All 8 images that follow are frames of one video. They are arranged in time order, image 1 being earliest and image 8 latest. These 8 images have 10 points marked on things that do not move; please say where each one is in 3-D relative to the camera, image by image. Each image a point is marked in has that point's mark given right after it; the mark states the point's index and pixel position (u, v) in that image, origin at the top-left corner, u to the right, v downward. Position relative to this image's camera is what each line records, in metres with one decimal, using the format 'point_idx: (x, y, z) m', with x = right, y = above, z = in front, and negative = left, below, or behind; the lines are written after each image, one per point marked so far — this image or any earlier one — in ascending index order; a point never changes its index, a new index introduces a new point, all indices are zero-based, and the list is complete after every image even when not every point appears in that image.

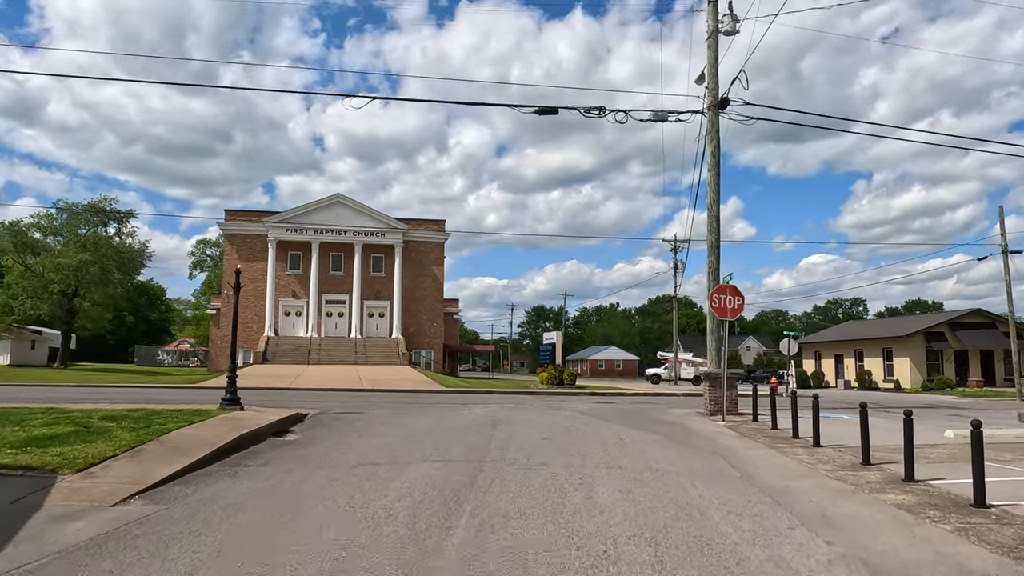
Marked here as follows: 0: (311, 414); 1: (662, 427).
0: (-4.5, -2.9, +16.3) m
1: (+3.1, -2.9, +15.1) m
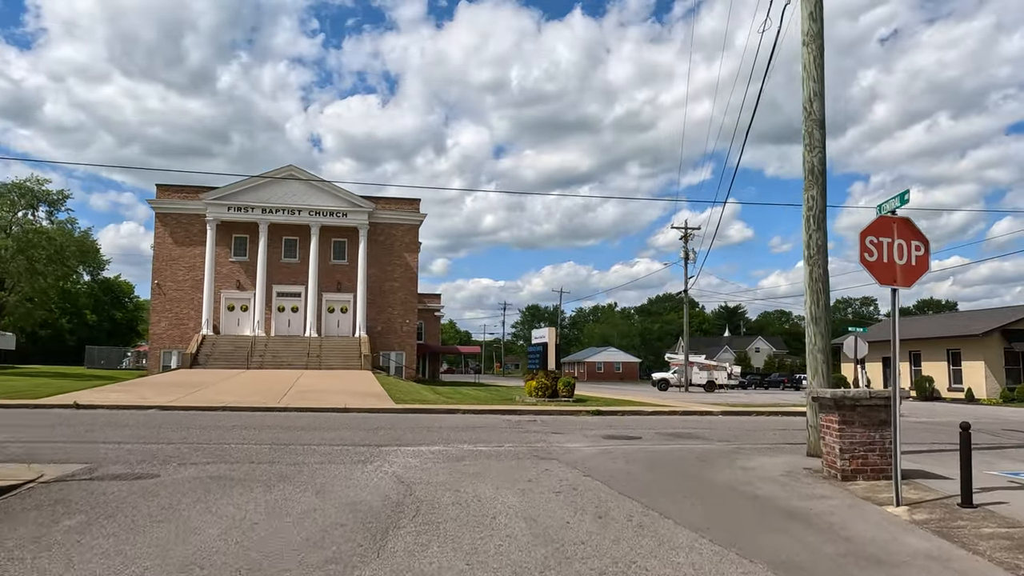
0: (-5.2, -2.1, +7.7) m
1: (+2.4, -2.2, +6.5) m
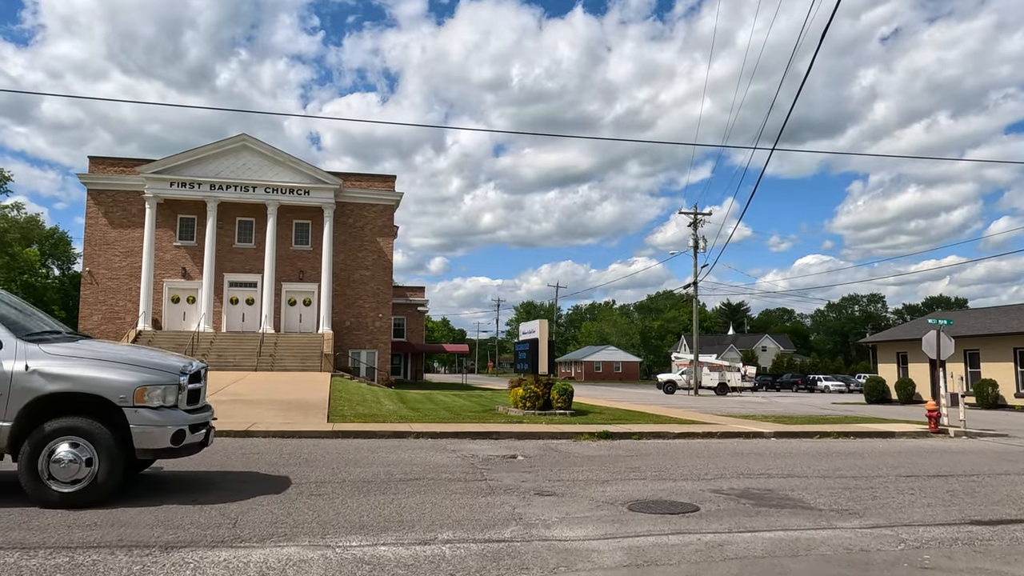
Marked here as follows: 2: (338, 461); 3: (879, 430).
0: (-5.8, -1.6, +1.5) m
1: (+1.9, -1.7, +0.3) m
2: (-2.4, -2.5, +10.2) m
3: (+9.2, -3.6, +18.2) m
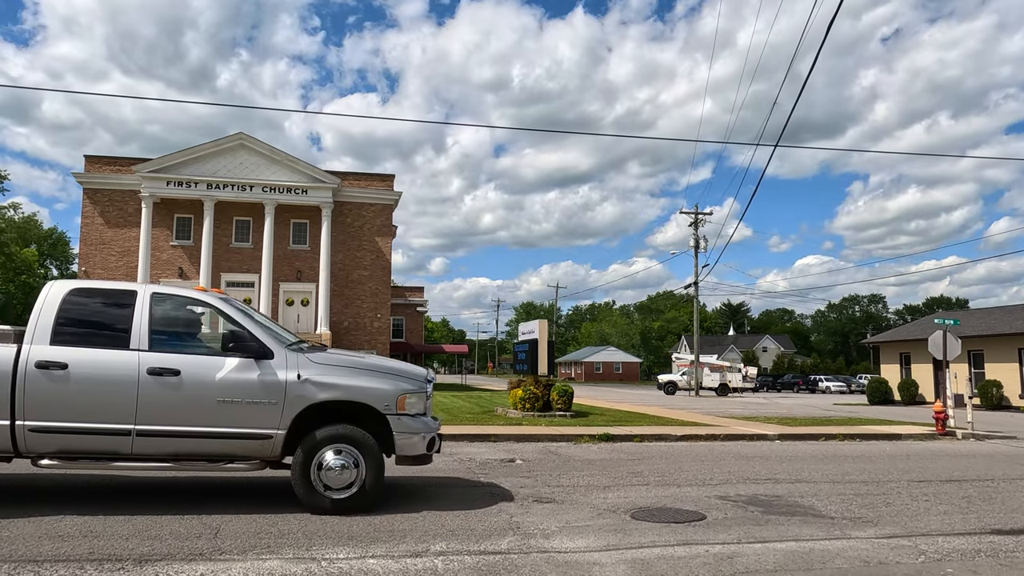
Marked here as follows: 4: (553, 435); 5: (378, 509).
0: (-5.8, -1.6, +1.2) m
1: (+1.9, -1.6, 0.0) m
2: (-2.4, -2.4, +9.8) m
3: (+9.2, -3.6, +17.8) m
4: (+0.9, -3.1, +15.2) m
5: (-1.3, -2.2, +7.2) m
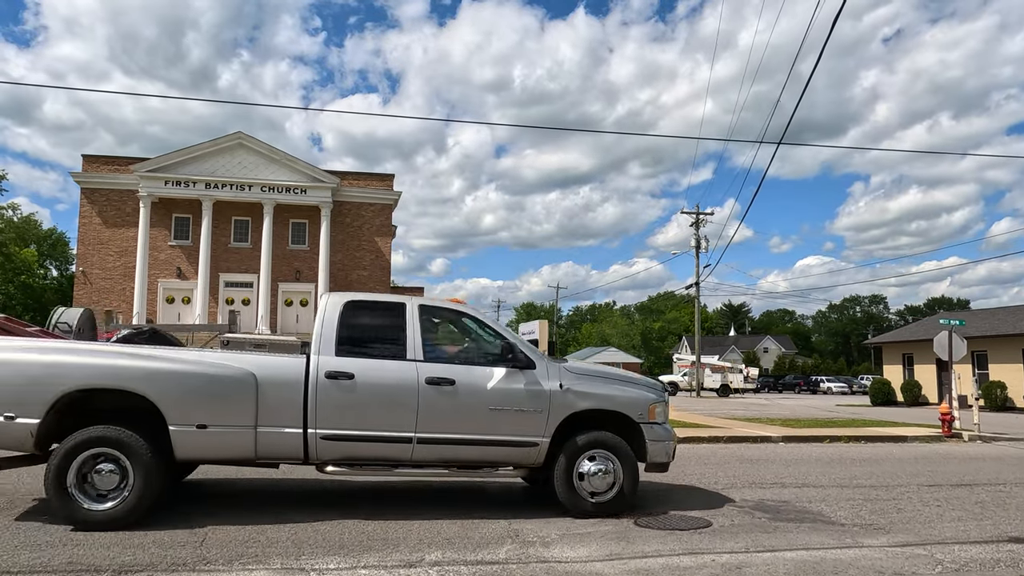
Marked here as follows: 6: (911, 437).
0: (-5.8, -1.5, +1.0) m
1: (+1.8, -1.6, -0.3) m
2: (-2.5, -2.4, +9.6) m
3: (+9.2, -3.6, +17.5) m
4: (+0.9, -3.1, +14.9) m
5: (-1.4, -2.2, +7.0) m
6: (+9.6, -3.6, +17.5) m
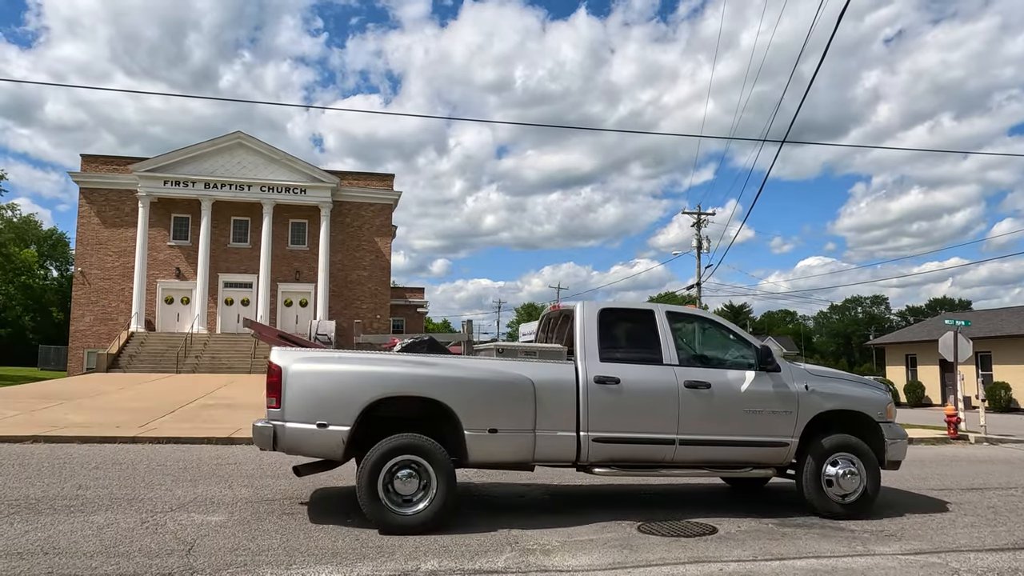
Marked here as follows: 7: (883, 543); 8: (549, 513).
0: (-5.8, -1.5, +0.7) m
1: (+1.8, -1.6, -0.5) m
2: (-2.5, -2.4, +9.4) m
3: (+9.2, -3.6, +17.3) m
4: (+0.9, -3.1, +14.7) m
5: (-1.4, -2.2, +6.8) m
6: (+9.6, -3.6, +17.2) m
7: (+3.3, -2.3, +6.5) m
8: (+0.4, -2.3, +7.3) m
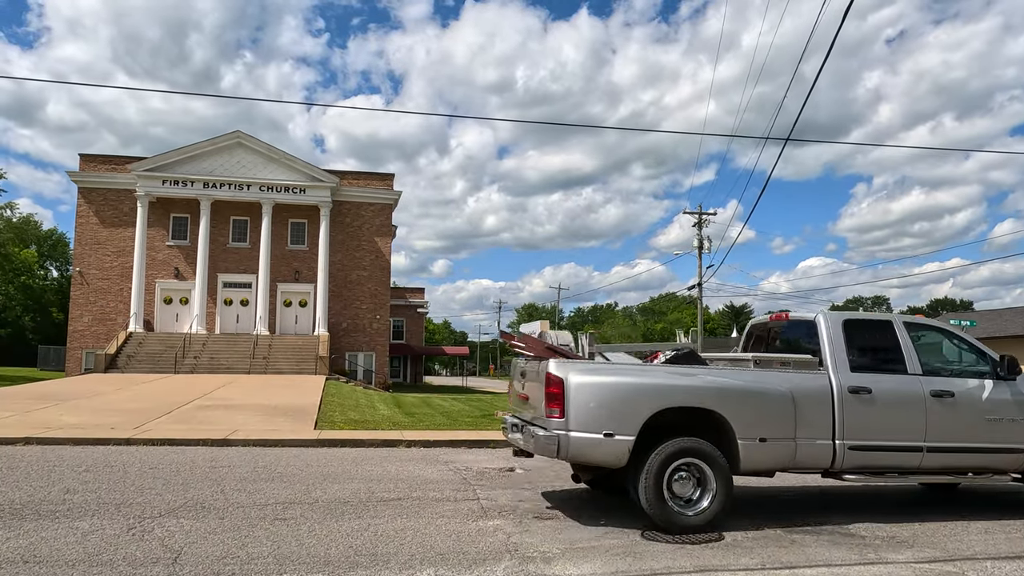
0: (-5.8, -1.5, +0.5) m
1: (+1.8, -1.6, -0.7) m
2: (-2.5, -2.4, +9.2) m
3: (+9.2, -3.6, +17.1) m
4: (+0.9, -3.1, +14.5) m
5: (-1.4, -2.2, +6.5) m
6: (+9.6, -3.6, +17.0) m
7: (+3.3, -2.3, +6.3) m
8: (+0.4, -2.3, +7.1) m
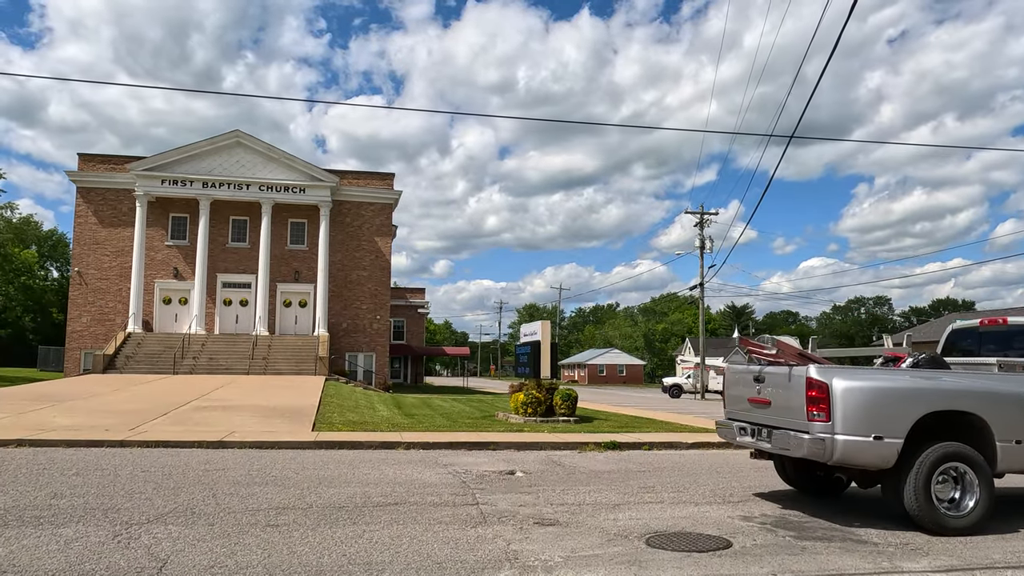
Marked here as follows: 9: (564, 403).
0: (-5.8, -1.5, +0.3) m
1: (+1.8, -1.6, -0.9) m
2: (-2.5, -2.4, +8.9) m
3: (+9.2, -3.5, +16.8) m
4: (+0.9, -3.0, +14.2) m
5: (-1.4, -2.2, +6.3) m
6: (+9.7, -3.6, +16.8) m
7: (+3.3, -2.3, +6.1) m
8: (+0.4, -2.2, +6.8) m
9: (+1.5, -3.2, +20.0) m
